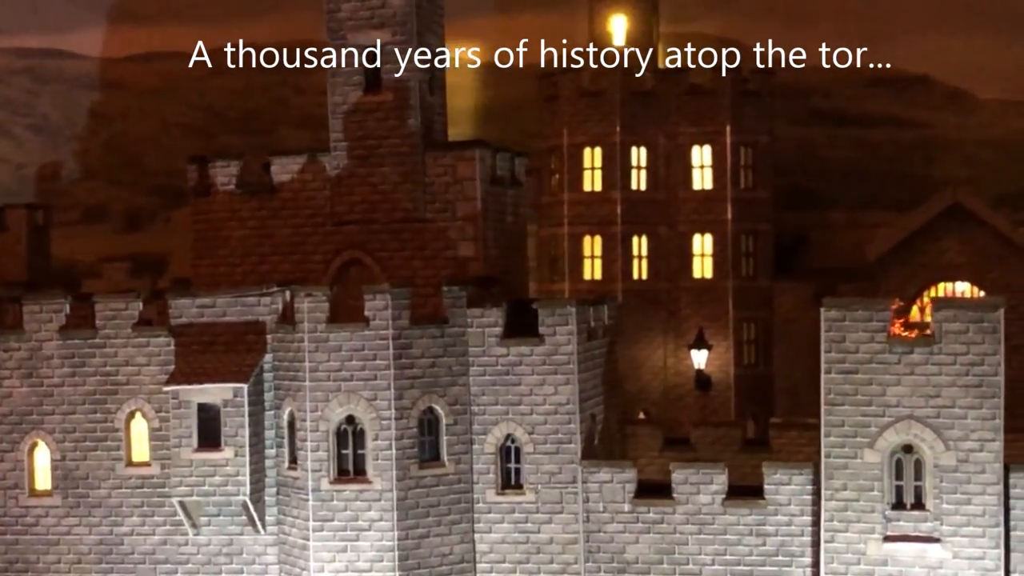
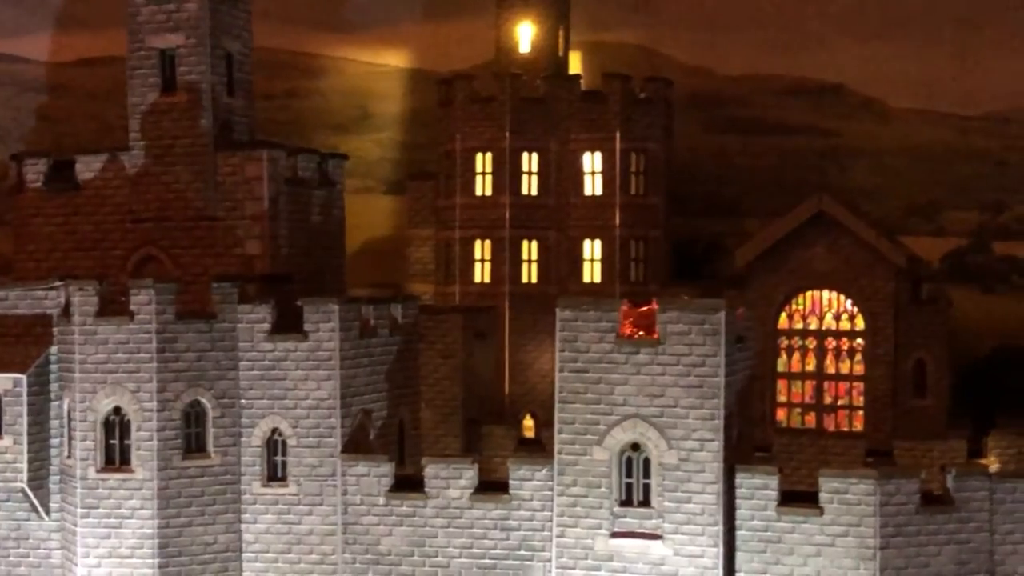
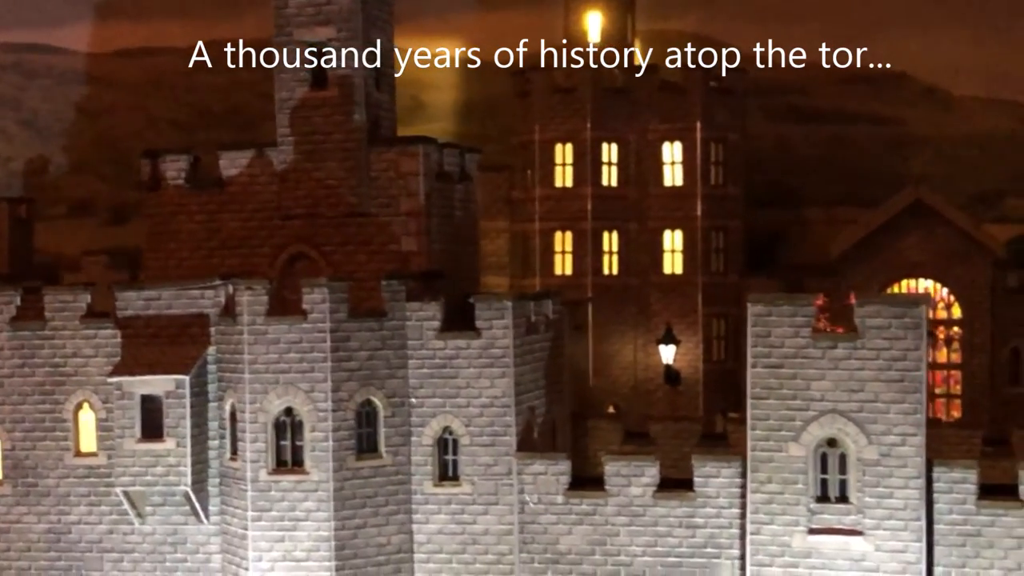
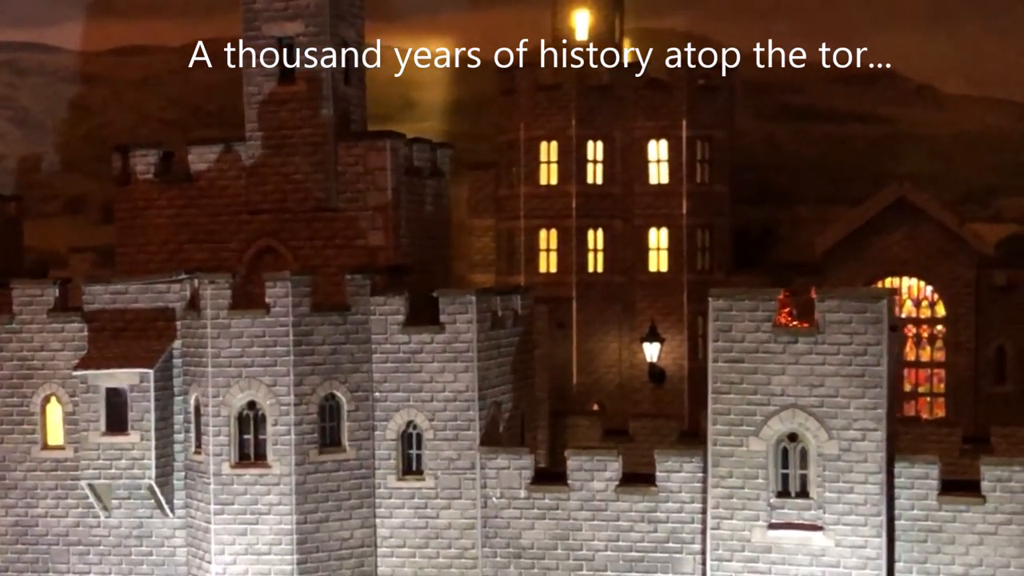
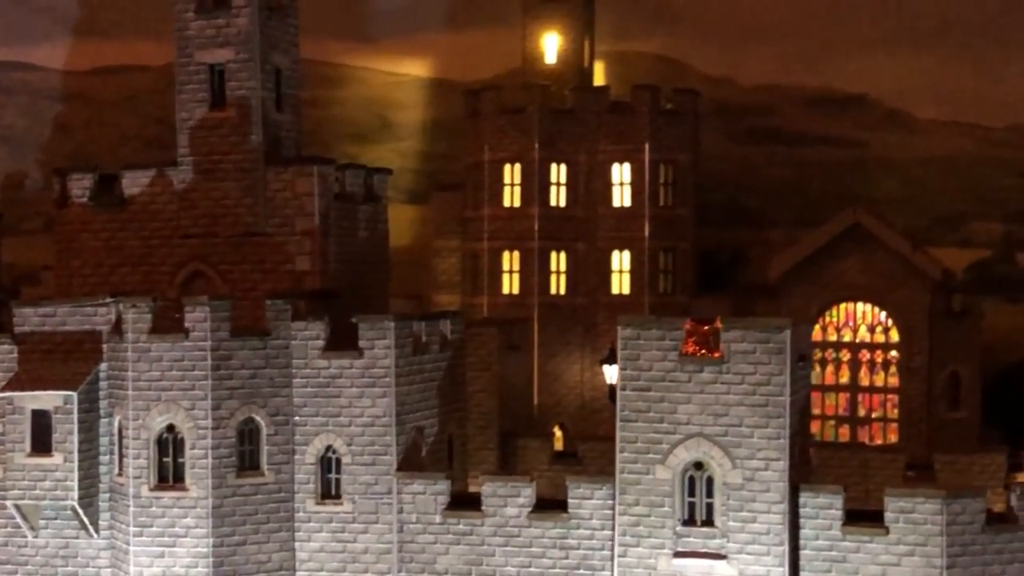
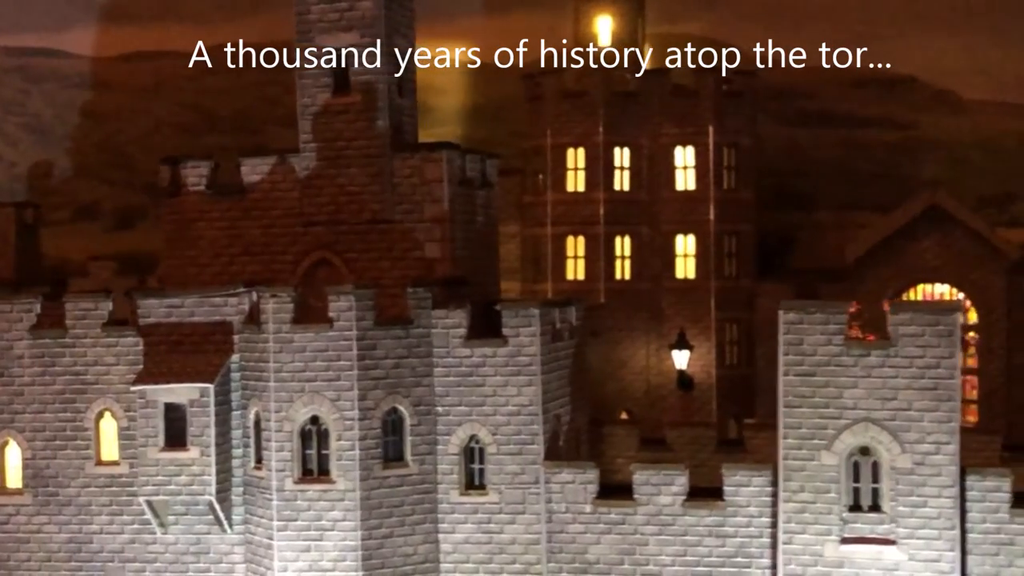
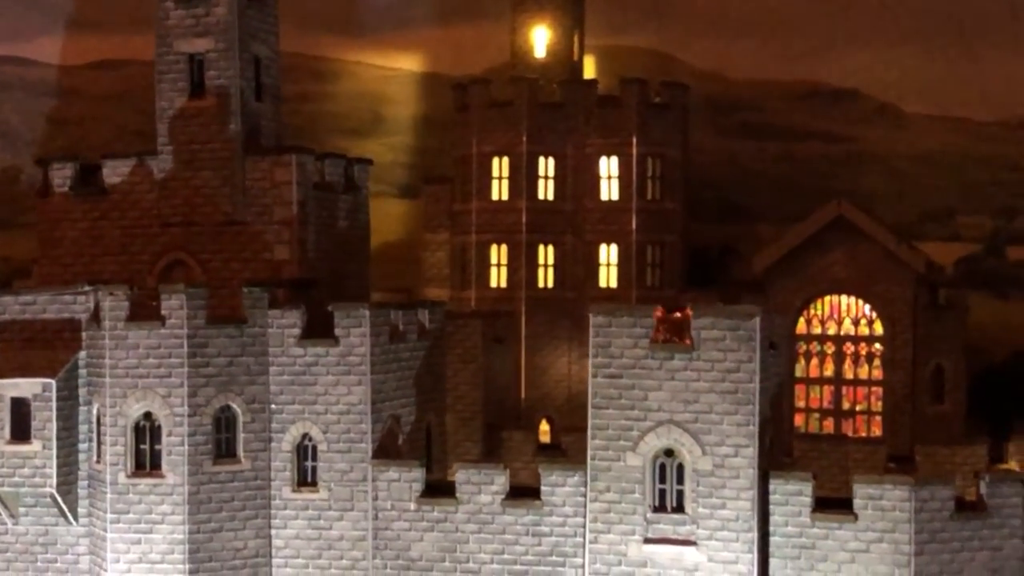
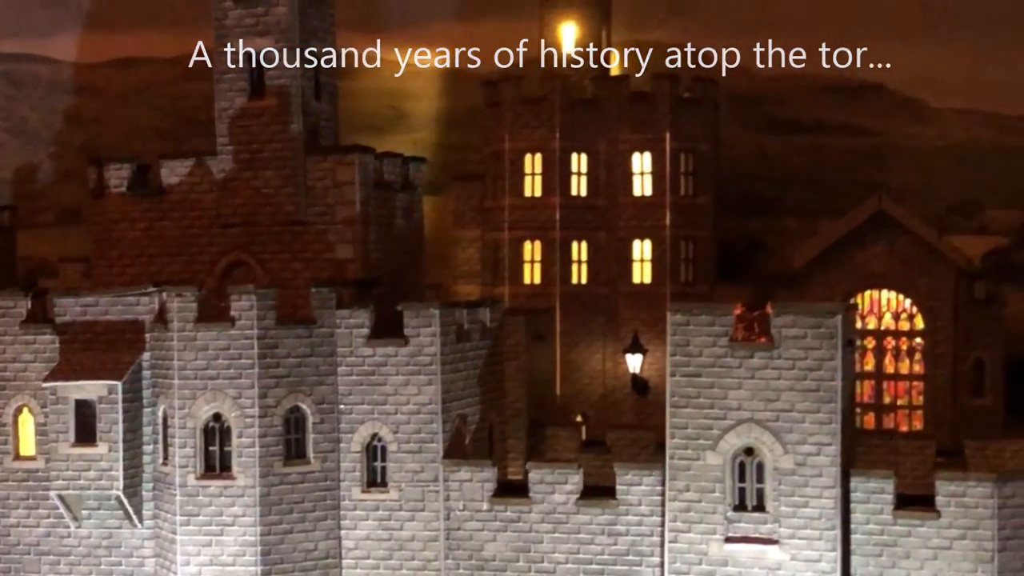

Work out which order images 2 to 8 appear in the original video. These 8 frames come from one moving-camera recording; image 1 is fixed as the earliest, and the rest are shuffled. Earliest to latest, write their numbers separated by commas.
6, 3, 4, 8, 5, 7, 2
